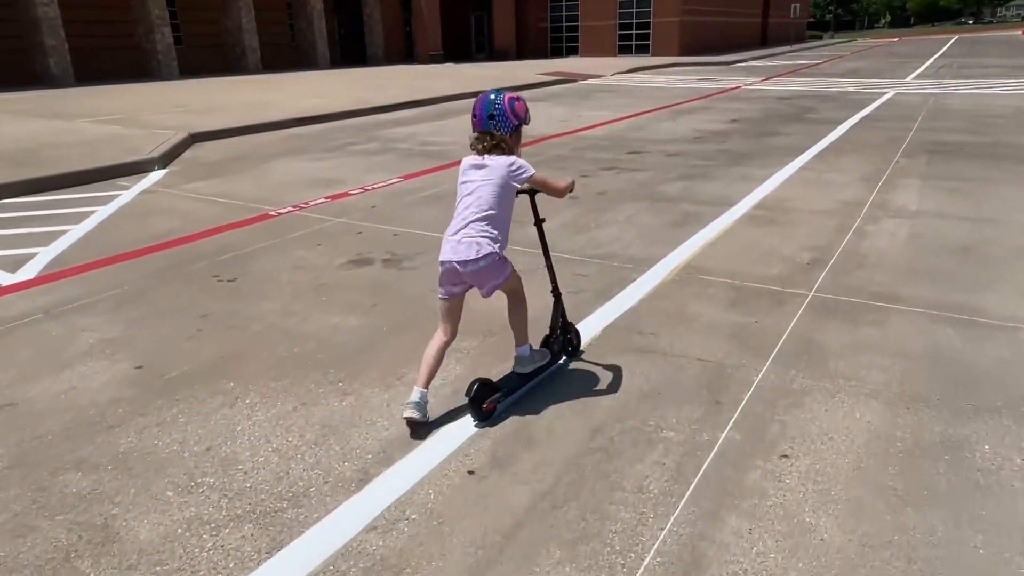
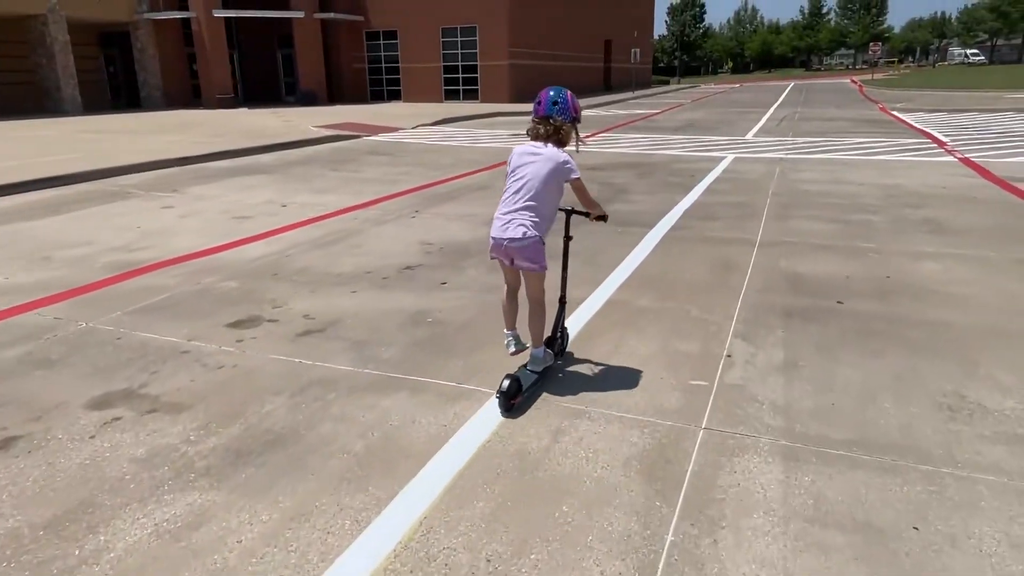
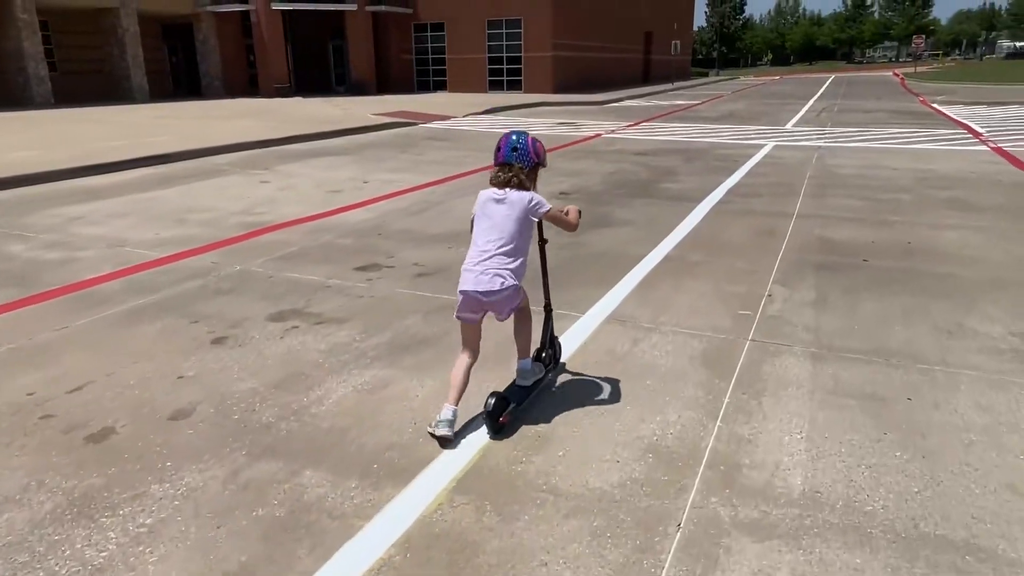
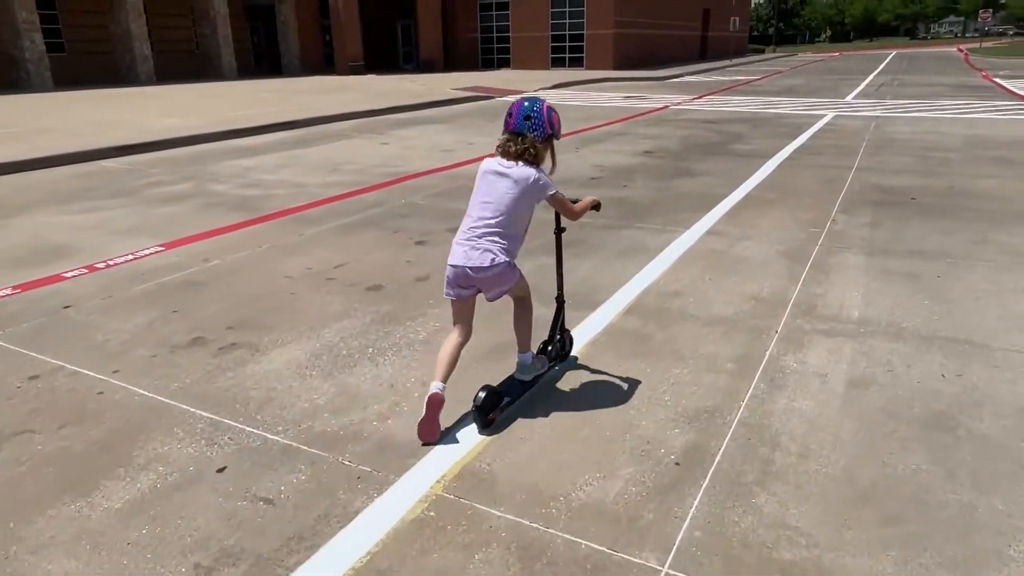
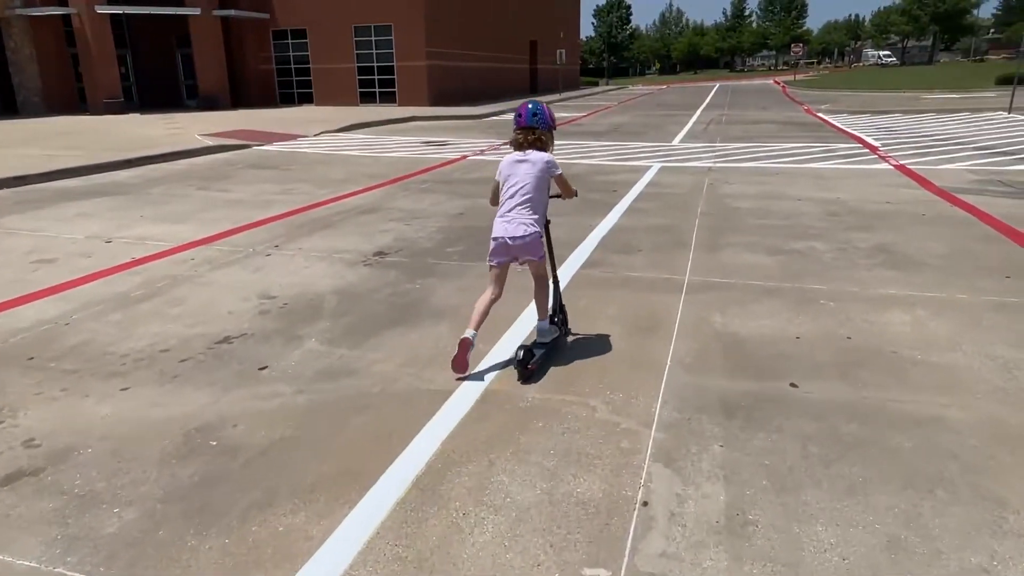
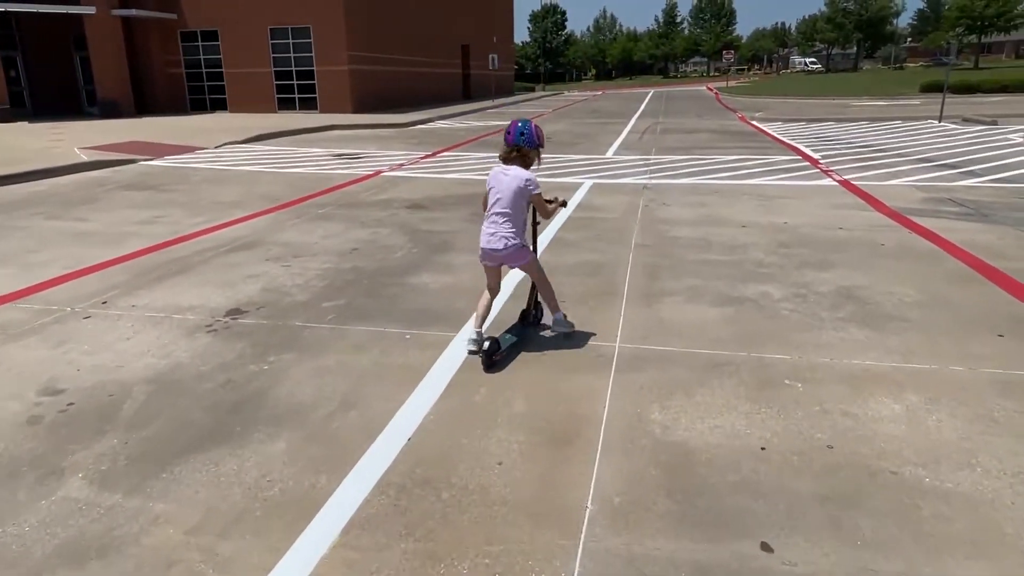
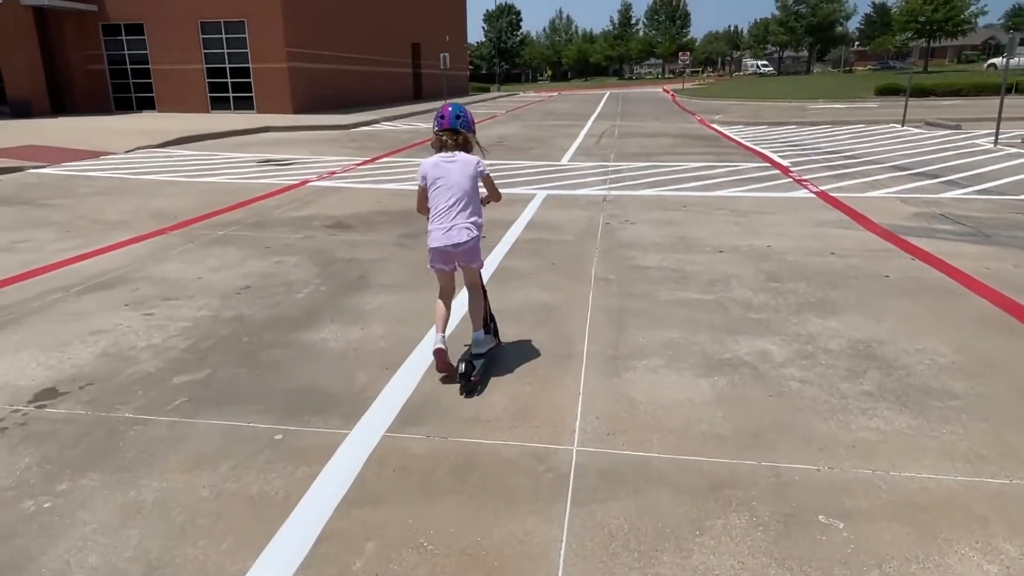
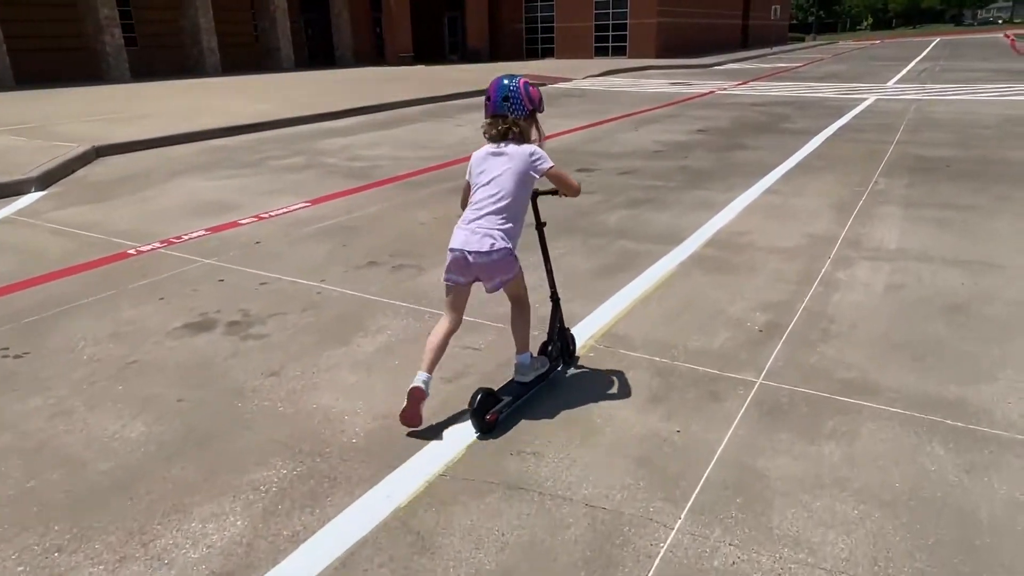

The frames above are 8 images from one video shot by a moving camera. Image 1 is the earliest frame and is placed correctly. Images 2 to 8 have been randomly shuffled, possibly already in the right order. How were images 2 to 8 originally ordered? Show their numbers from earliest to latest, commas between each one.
8, 4, 3, 2, 5, 6, 7
